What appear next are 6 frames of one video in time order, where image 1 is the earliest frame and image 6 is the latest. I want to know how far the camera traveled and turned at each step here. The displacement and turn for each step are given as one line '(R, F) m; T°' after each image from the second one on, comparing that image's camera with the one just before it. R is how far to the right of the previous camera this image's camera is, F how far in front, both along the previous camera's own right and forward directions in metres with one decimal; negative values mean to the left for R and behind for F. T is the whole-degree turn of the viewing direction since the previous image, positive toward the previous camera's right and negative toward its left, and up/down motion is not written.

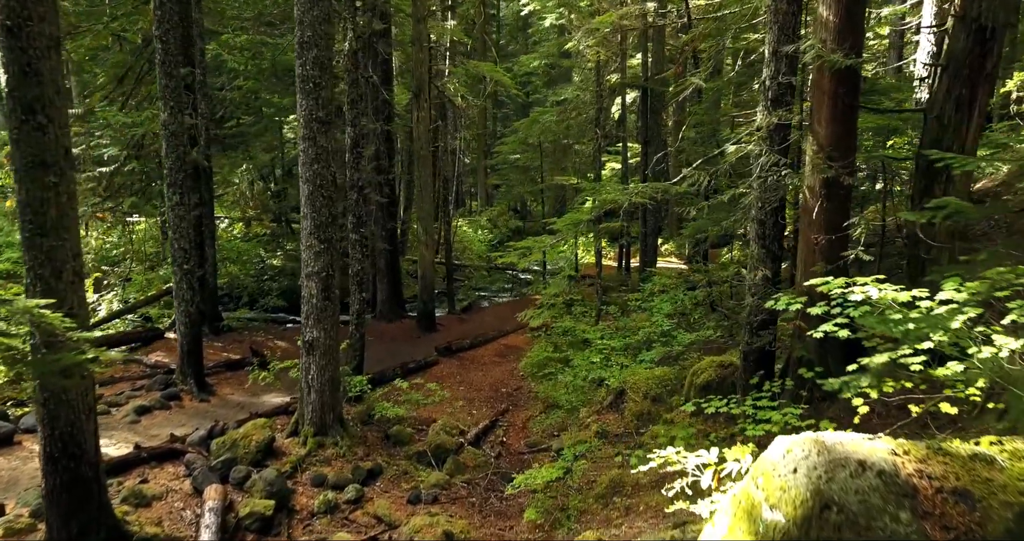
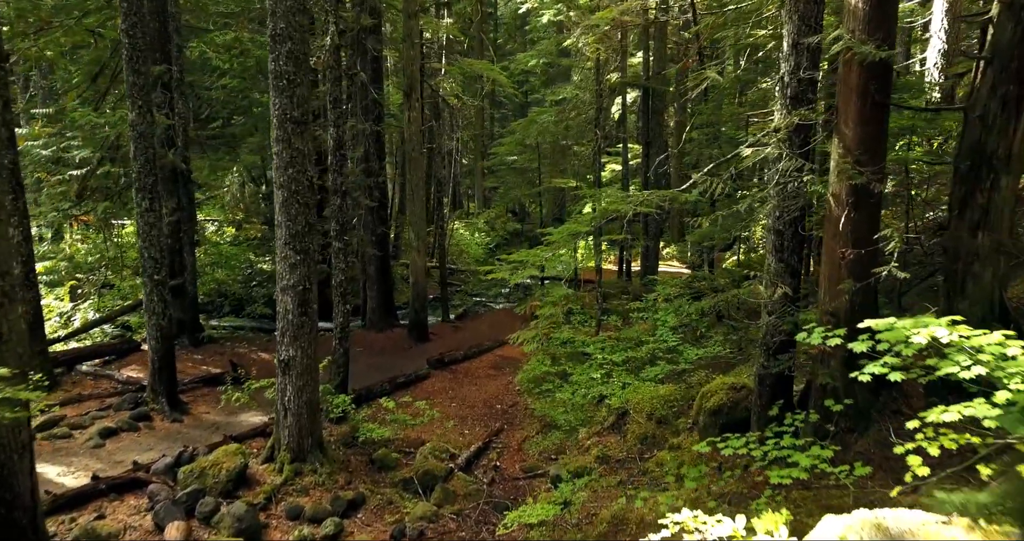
(+0.1, +0.6) m; 0°
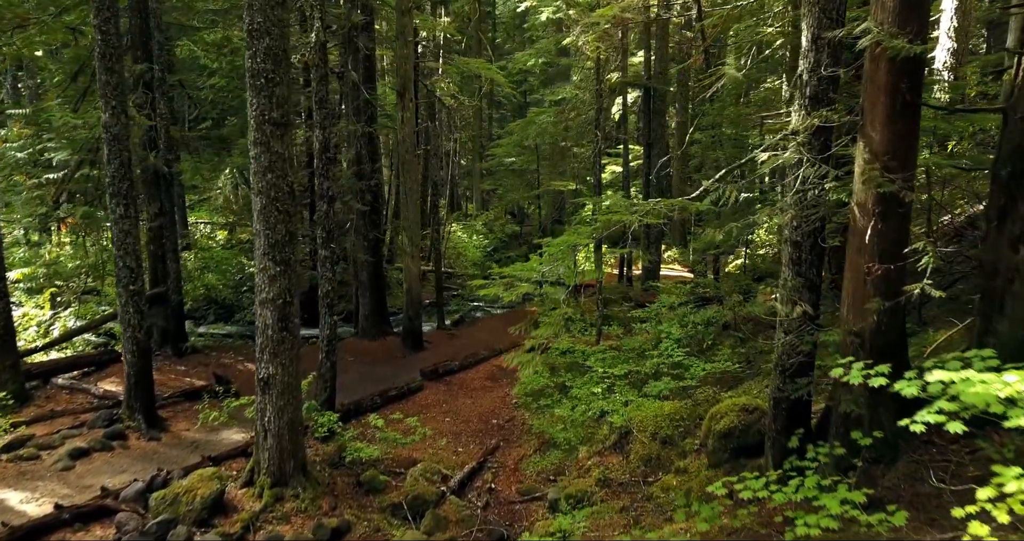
(+0.1, +0.5) m; 0°
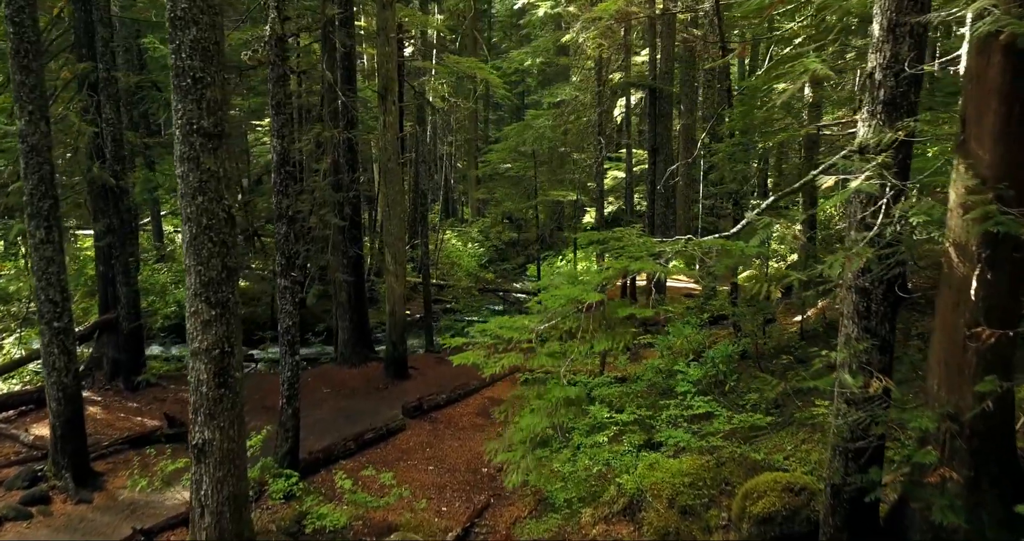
(+0.1, +1.2) m; 0°
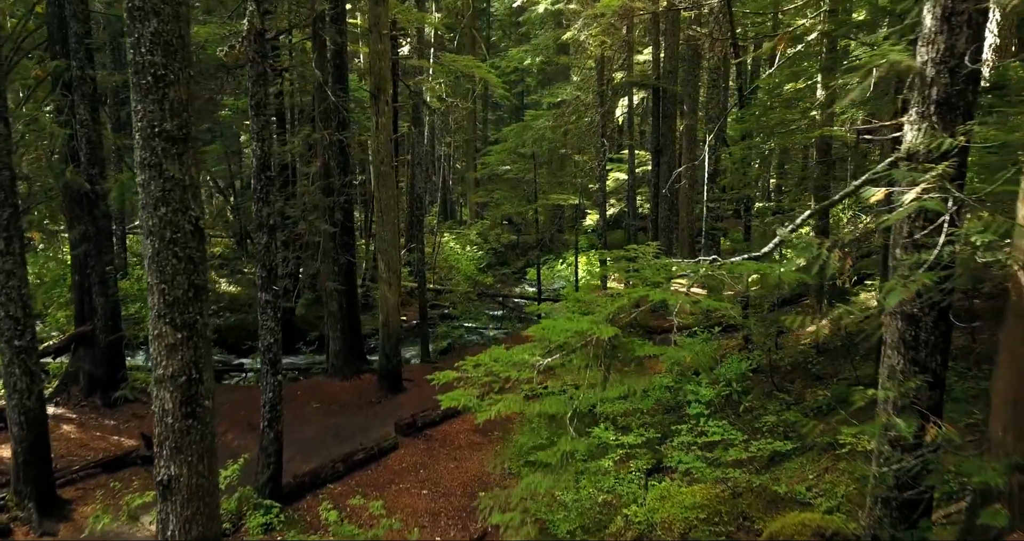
(0.0, +0.5) m; 0°
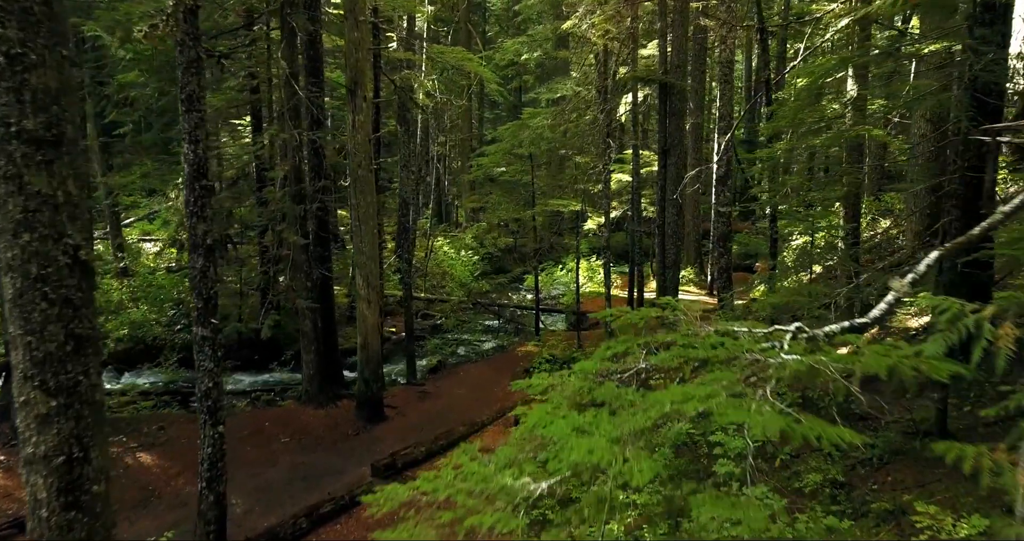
(+0.1, +1.2) m; 0°
